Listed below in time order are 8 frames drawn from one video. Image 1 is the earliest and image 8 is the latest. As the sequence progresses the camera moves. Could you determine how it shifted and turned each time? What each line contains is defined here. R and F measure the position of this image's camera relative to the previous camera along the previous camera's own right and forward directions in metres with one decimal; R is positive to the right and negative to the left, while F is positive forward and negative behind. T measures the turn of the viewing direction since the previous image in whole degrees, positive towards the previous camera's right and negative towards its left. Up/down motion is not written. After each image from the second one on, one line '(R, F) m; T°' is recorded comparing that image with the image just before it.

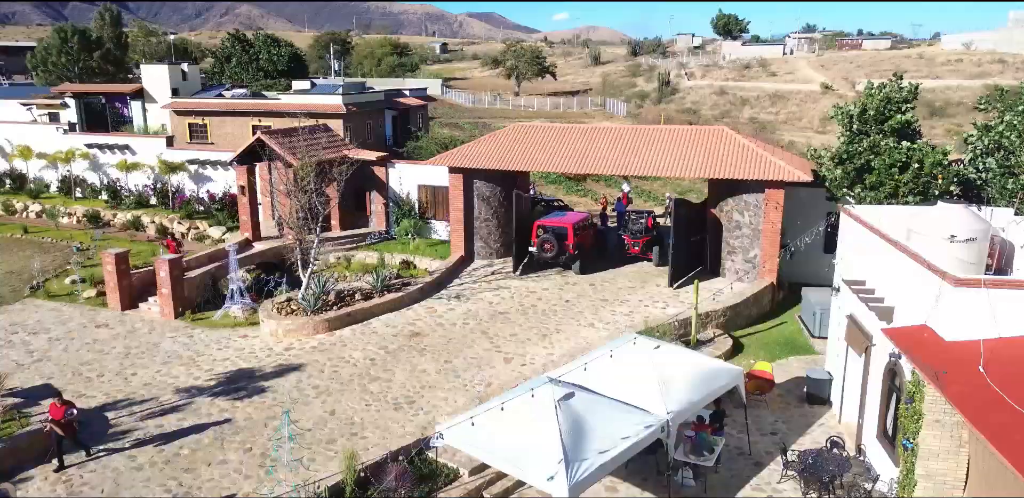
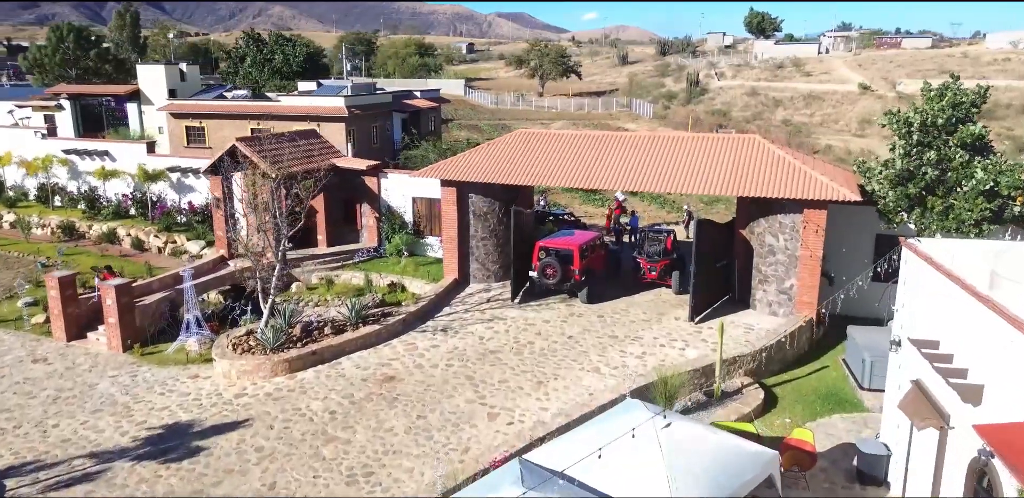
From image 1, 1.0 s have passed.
(+0.7, +2.5) m; -2°
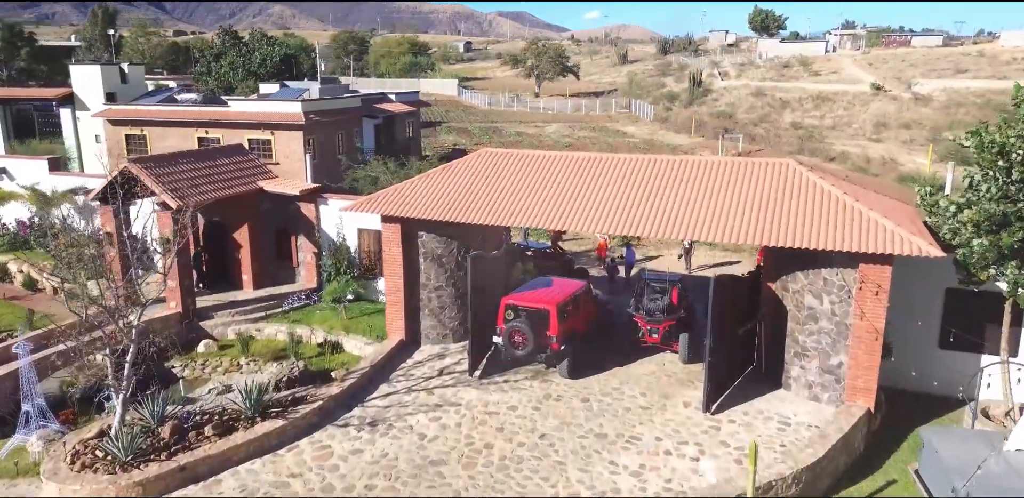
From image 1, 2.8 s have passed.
(+0.8, +4.2) m; 0°
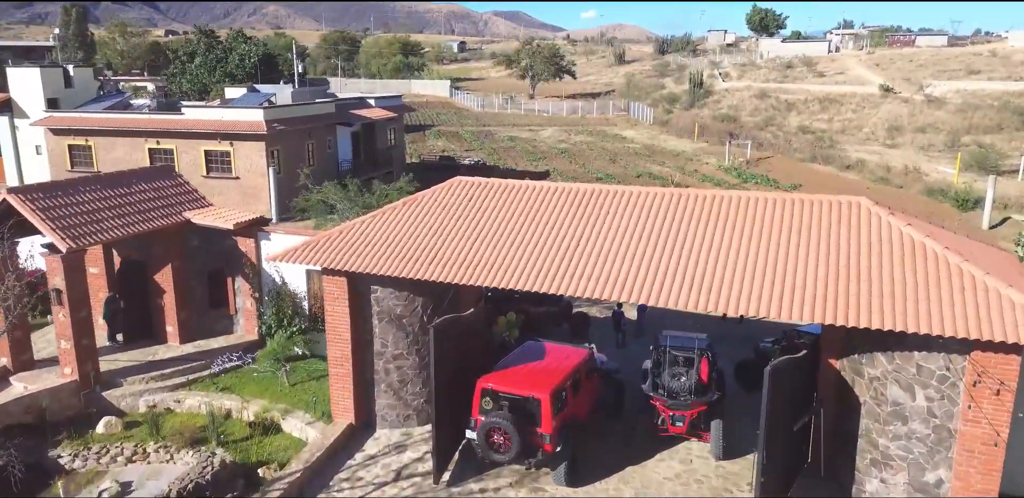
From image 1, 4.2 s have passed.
(+0.2, +3.3) m; 0°
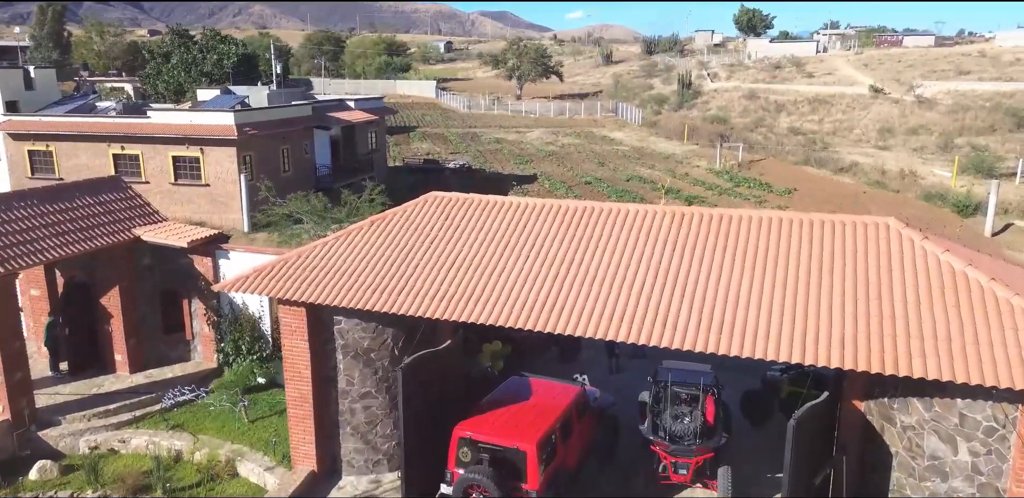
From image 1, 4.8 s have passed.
(+0.1, +1.3) m; +1°
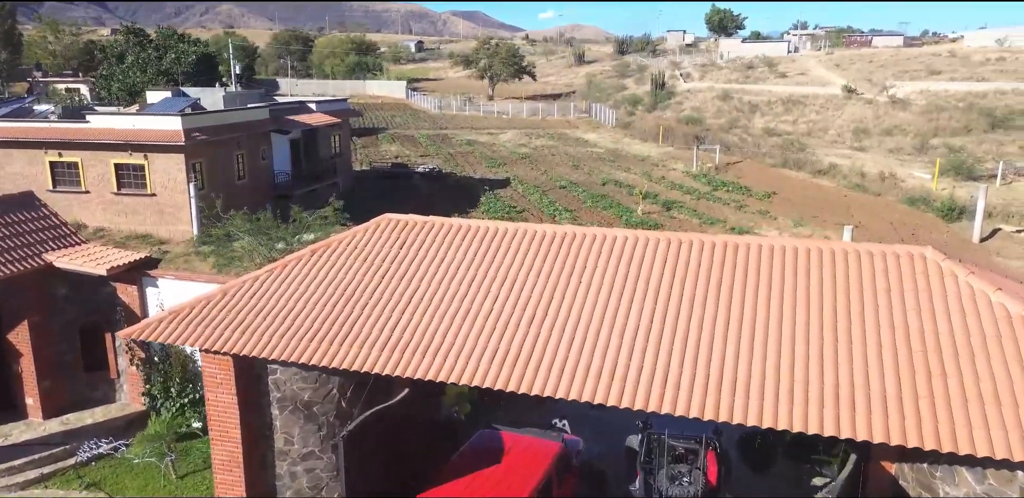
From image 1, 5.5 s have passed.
(+0.1, +1.5) m; +2°
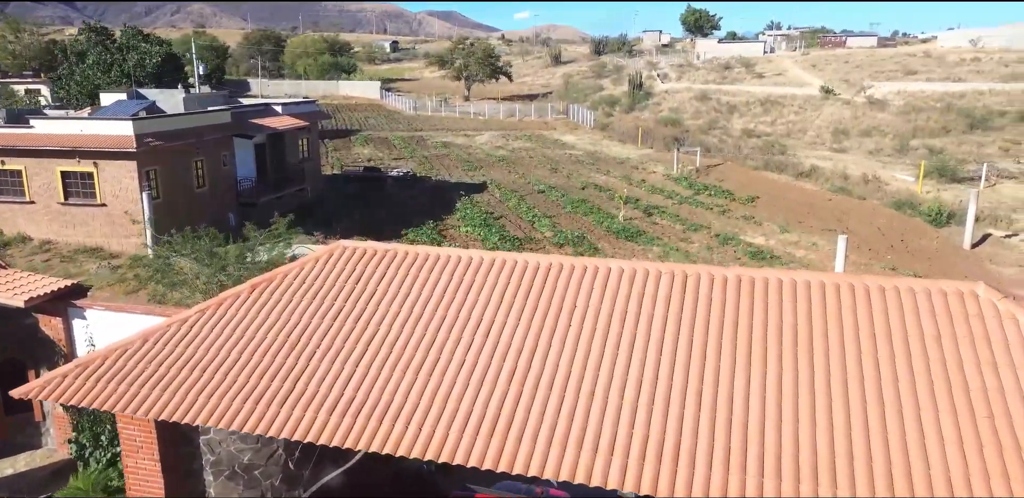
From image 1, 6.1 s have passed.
(0.0, +1.2) m; +2°
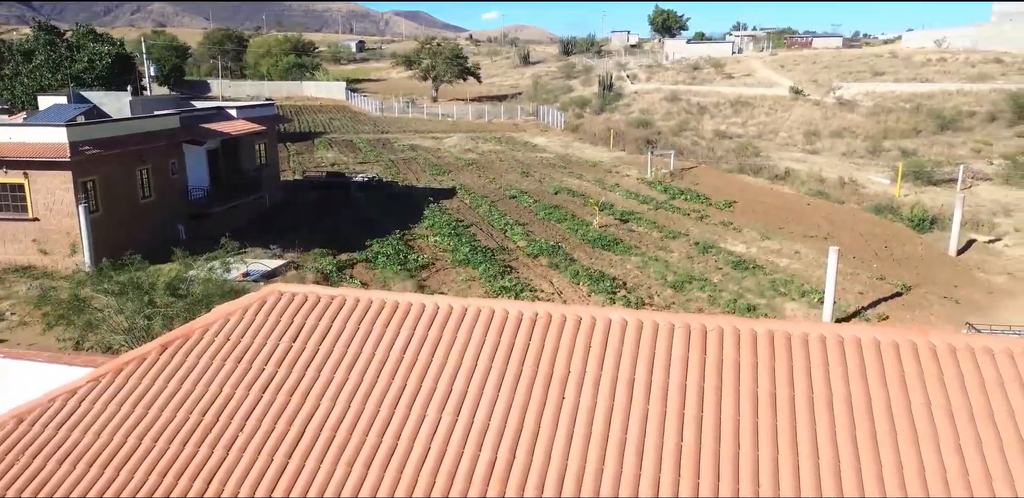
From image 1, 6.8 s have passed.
(0.0, +1.4) m; +2°
